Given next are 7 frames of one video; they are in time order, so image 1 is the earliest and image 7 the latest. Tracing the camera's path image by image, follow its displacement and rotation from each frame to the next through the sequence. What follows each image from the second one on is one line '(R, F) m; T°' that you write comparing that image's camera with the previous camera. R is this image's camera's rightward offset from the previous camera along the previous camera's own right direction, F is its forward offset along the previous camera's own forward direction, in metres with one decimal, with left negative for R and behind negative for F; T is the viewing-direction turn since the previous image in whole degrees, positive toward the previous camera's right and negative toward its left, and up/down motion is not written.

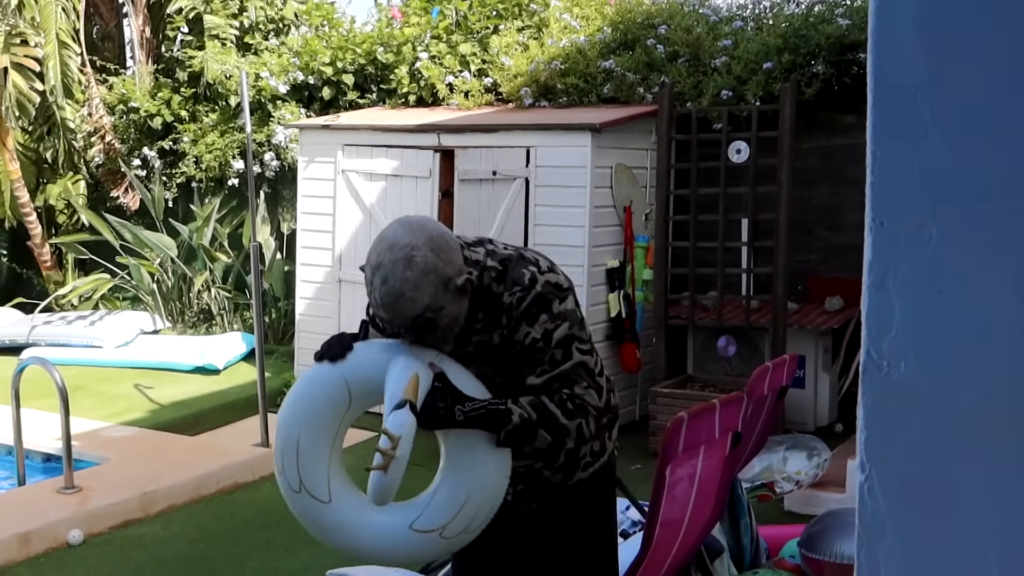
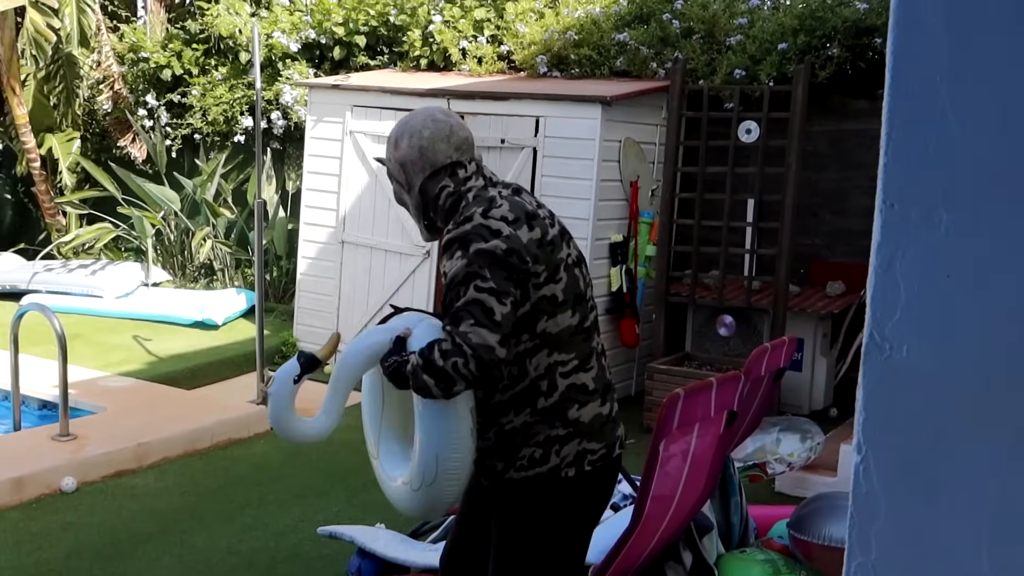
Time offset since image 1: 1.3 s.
(0.0, 0.0) m; 0°
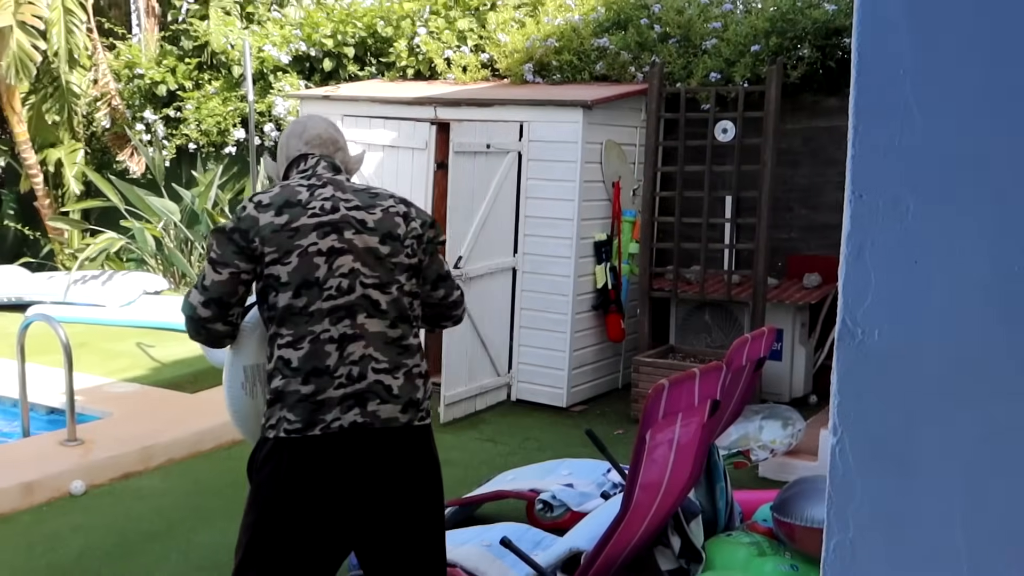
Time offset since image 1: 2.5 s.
(0.0, -0.2) m; 0°
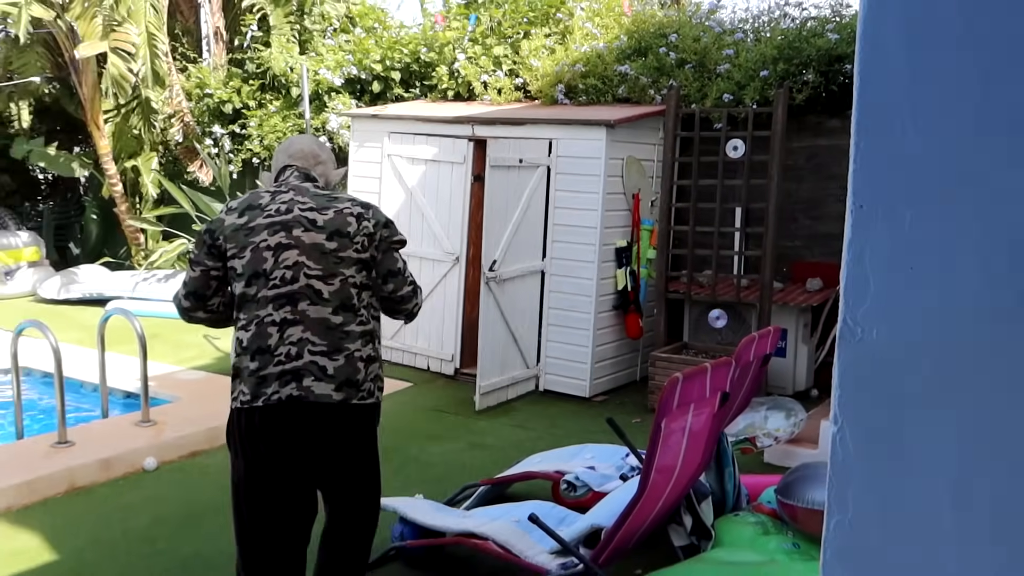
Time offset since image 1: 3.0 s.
(0.0, -0.5) m; -2°
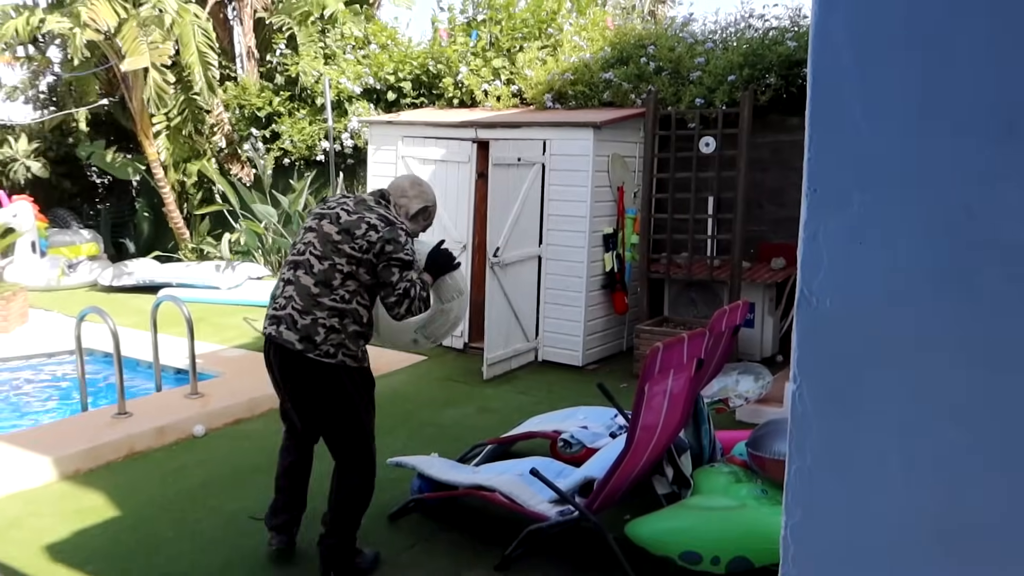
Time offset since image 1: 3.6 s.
(0.0, -0.7) m; 0°
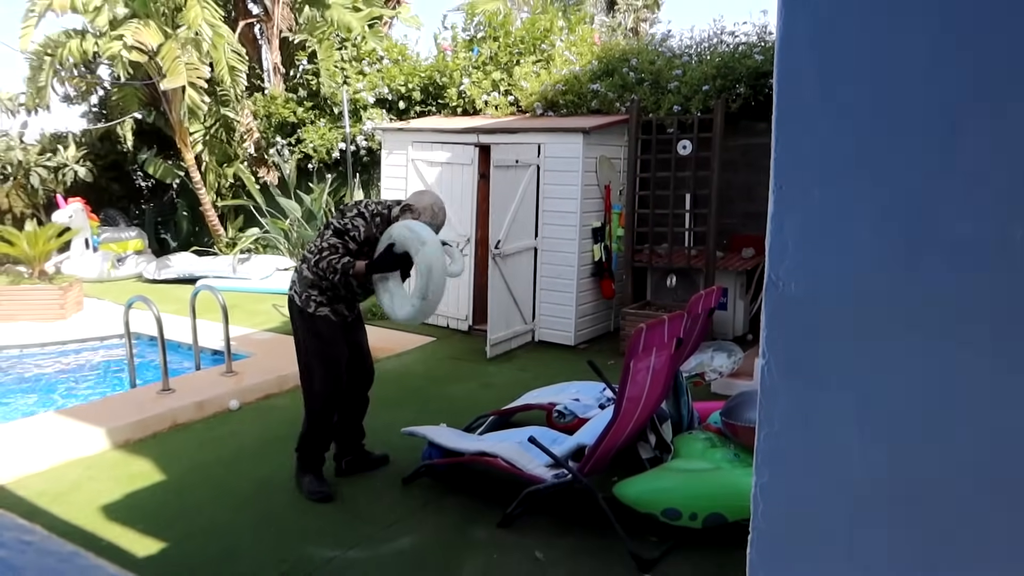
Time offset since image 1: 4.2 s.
(0.0, -0.7) m; 0°
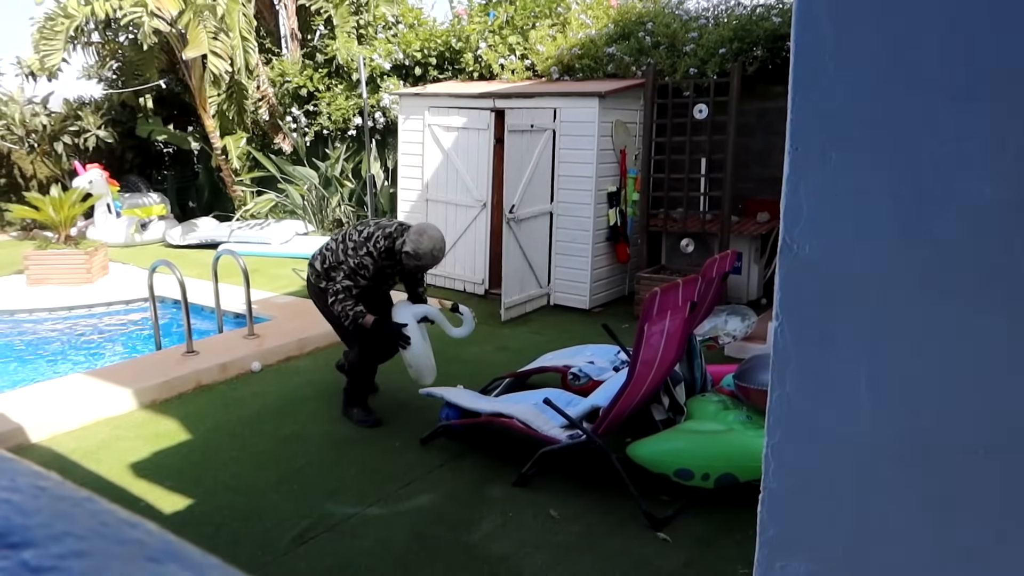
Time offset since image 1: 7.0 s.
(+0.1, -0.1) m; -2°
